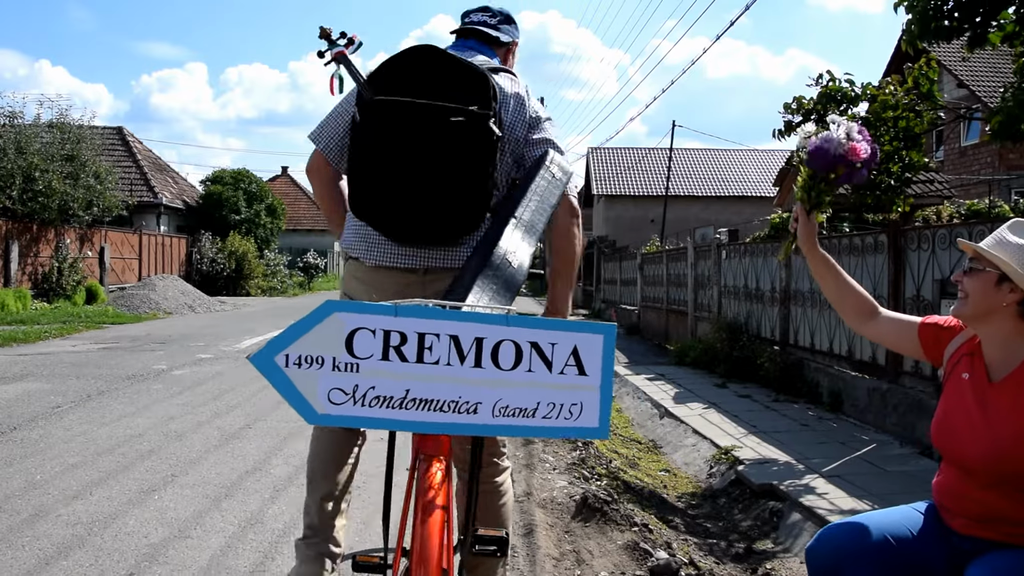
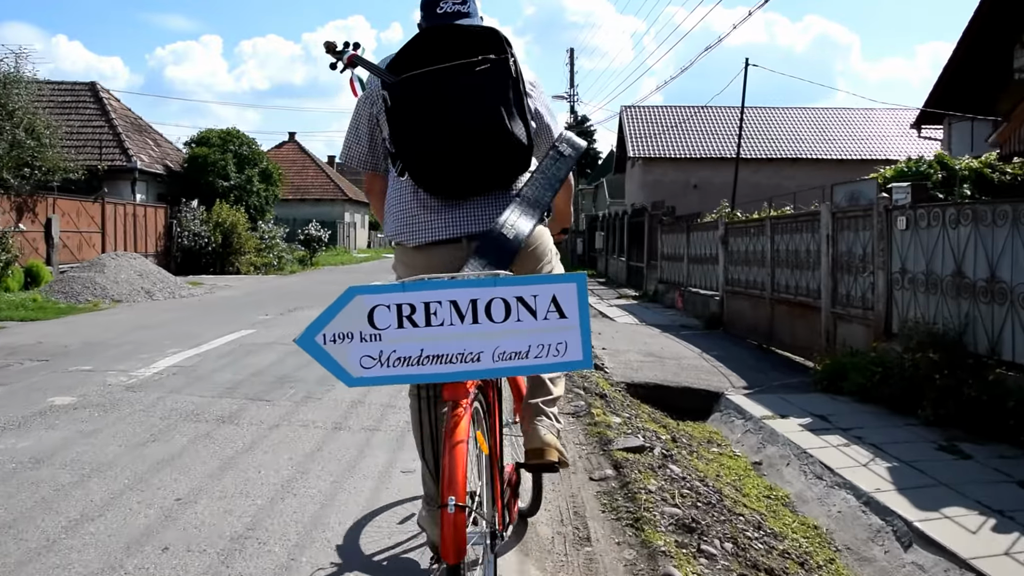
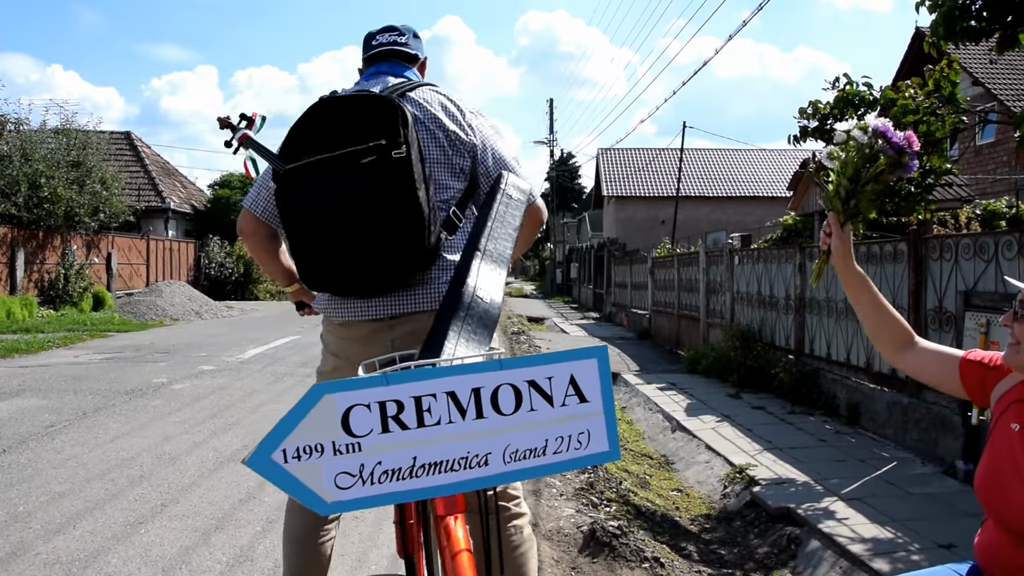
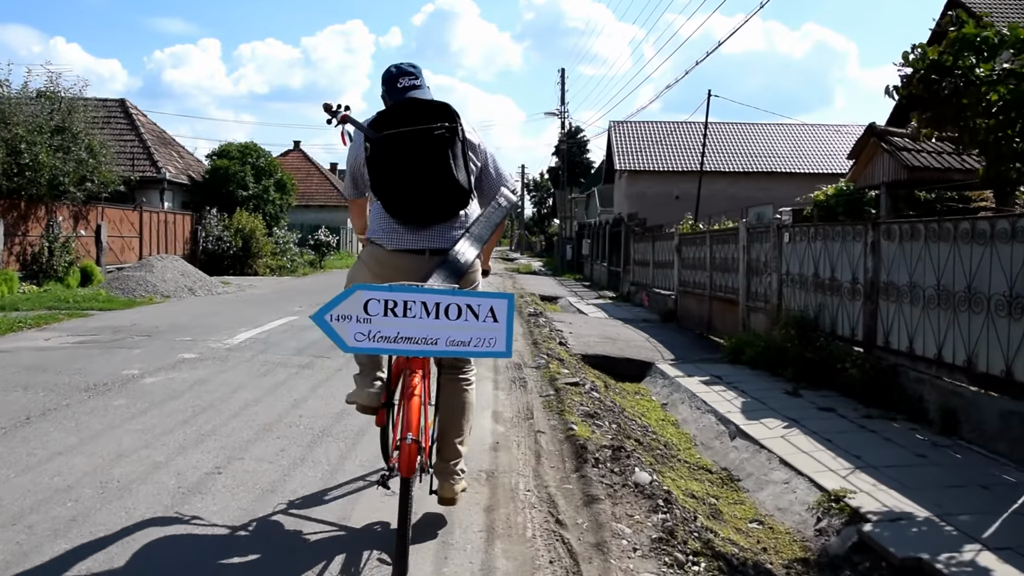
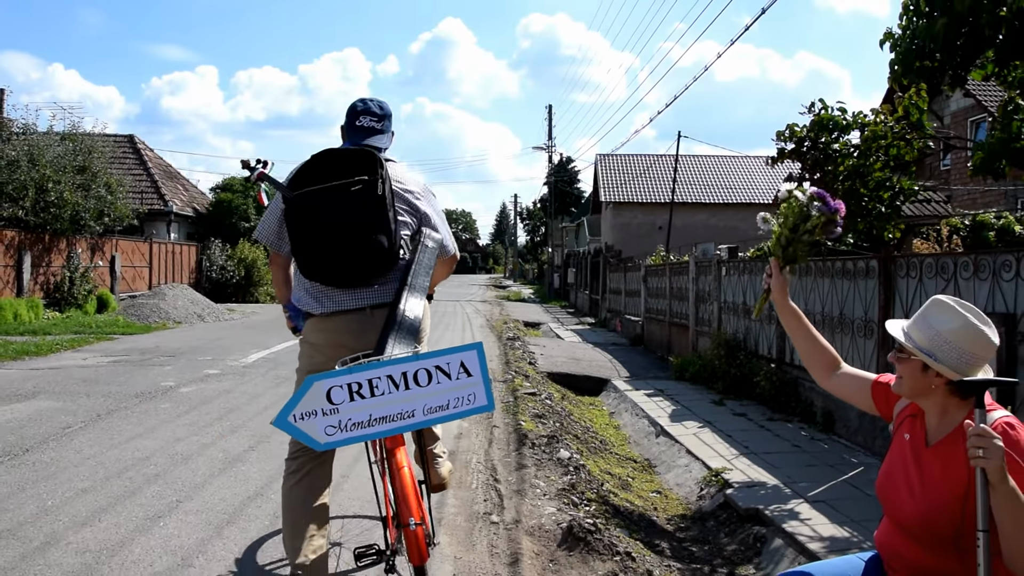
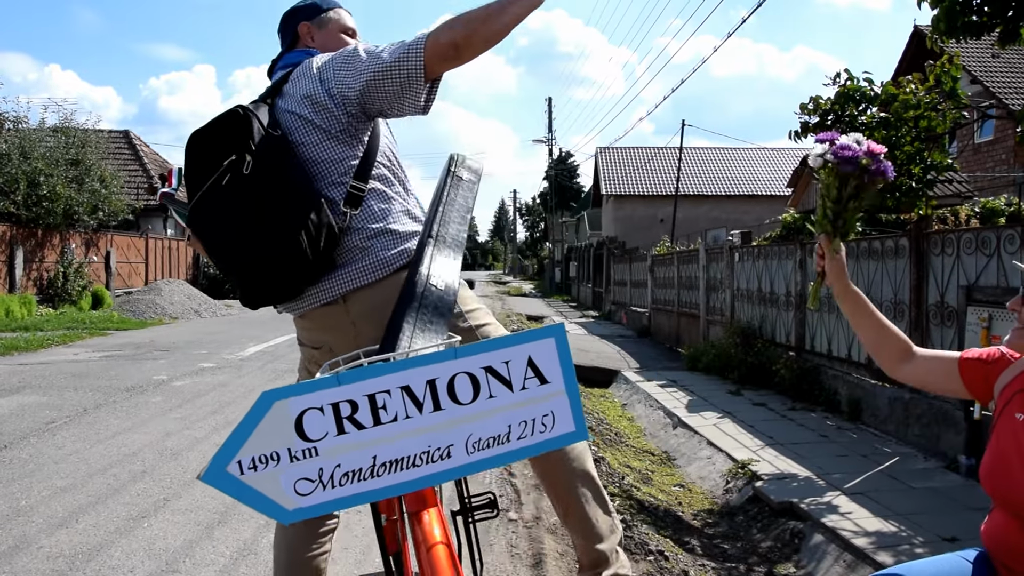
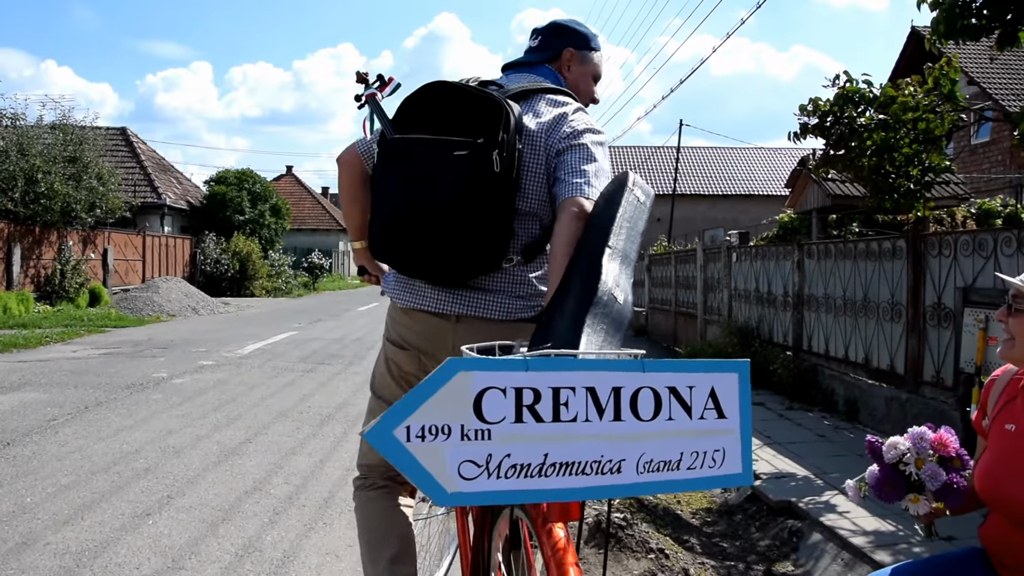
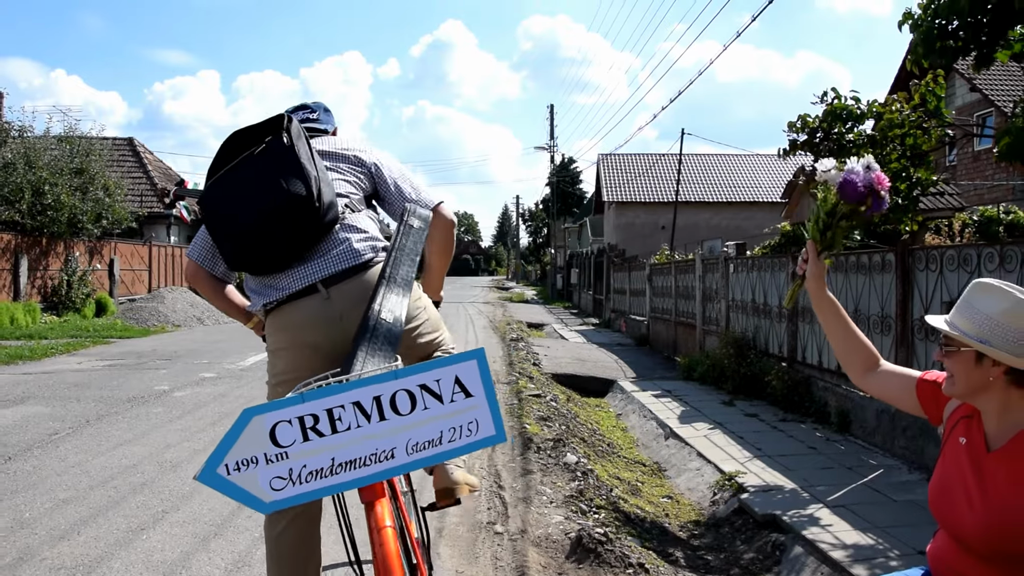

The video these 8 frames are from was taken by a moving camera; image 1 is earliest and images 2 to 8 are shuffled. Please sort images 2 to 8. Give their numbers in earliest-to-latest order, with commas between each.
7, 6, 3, 8, 5, 4, 2
